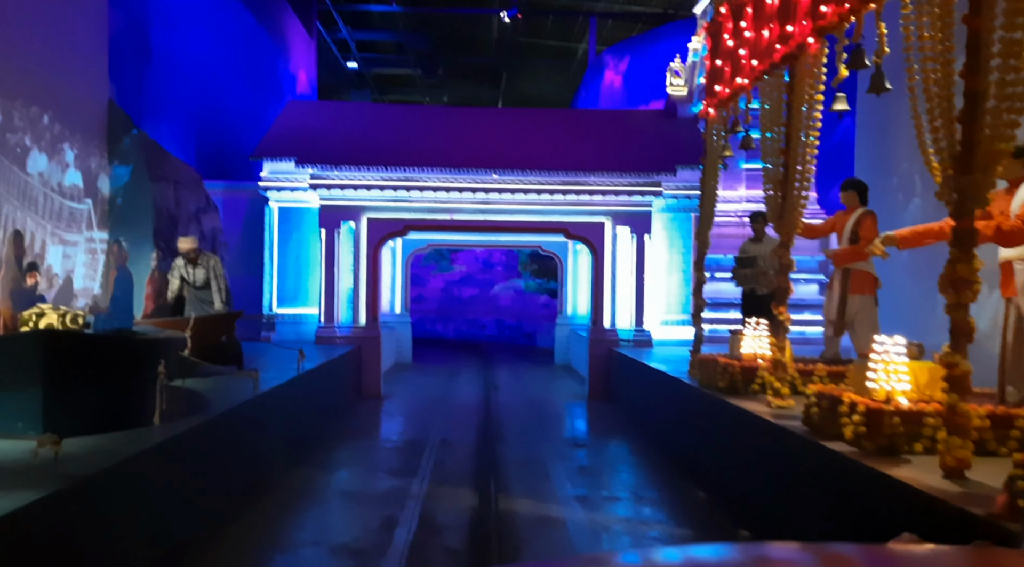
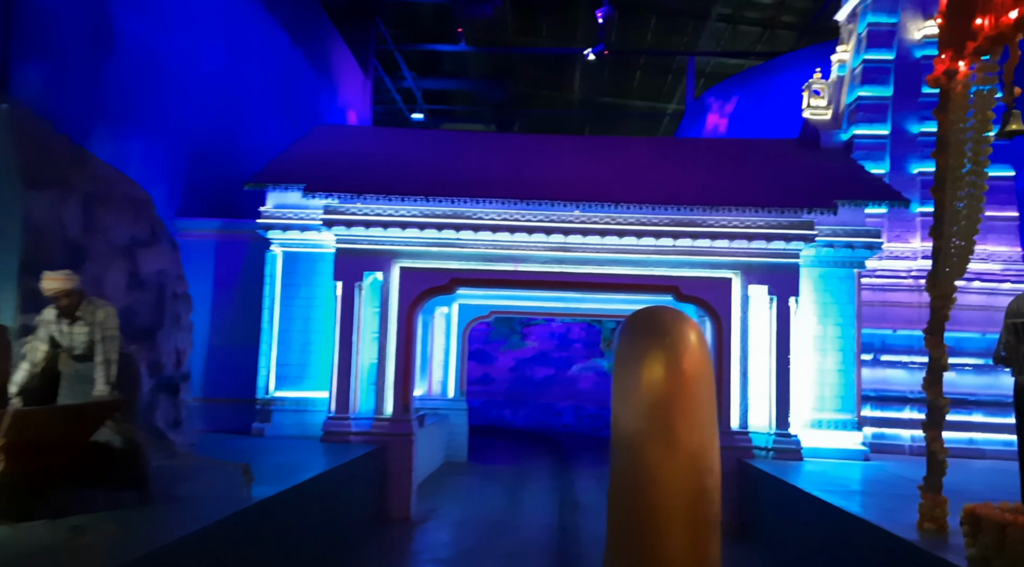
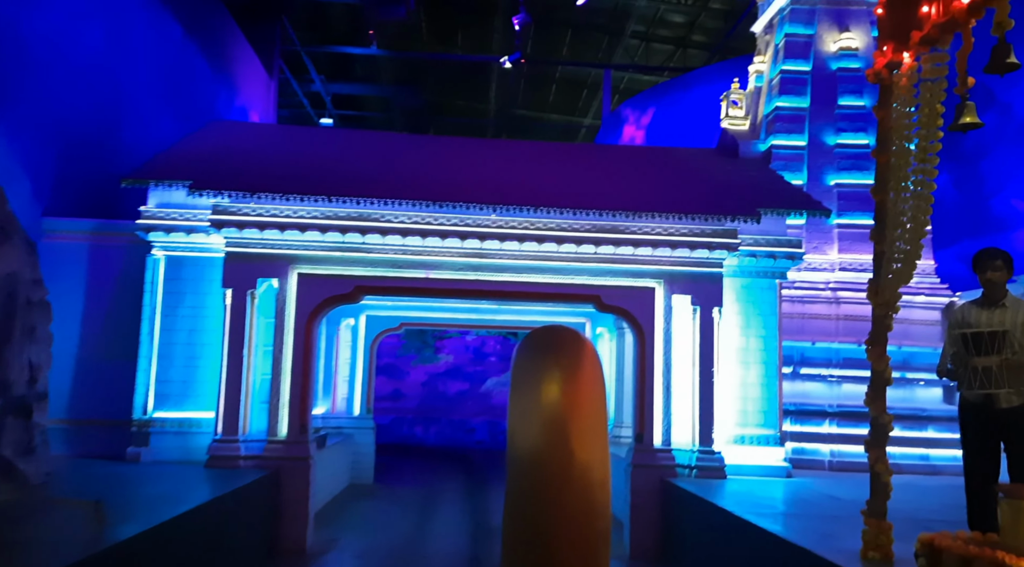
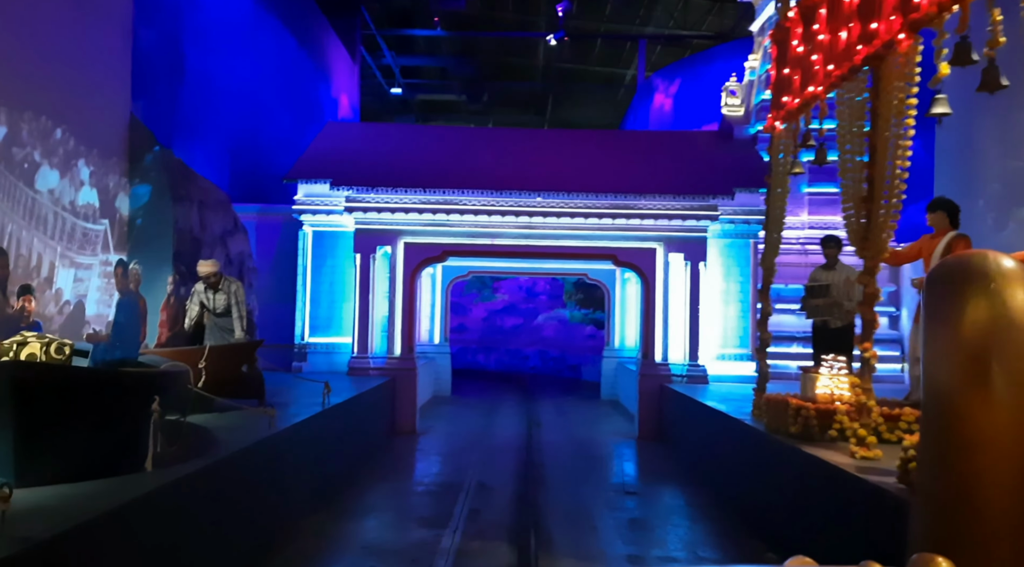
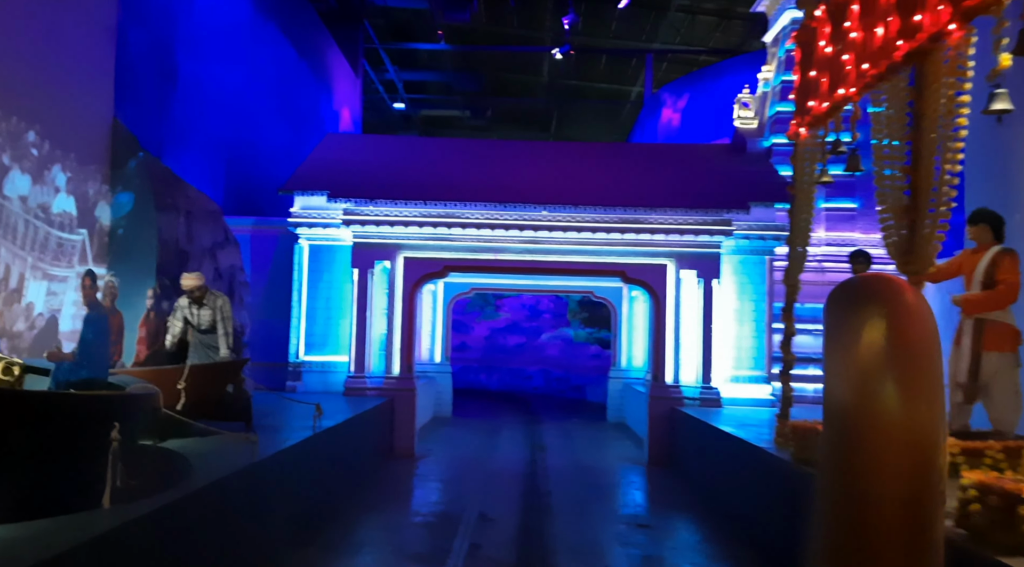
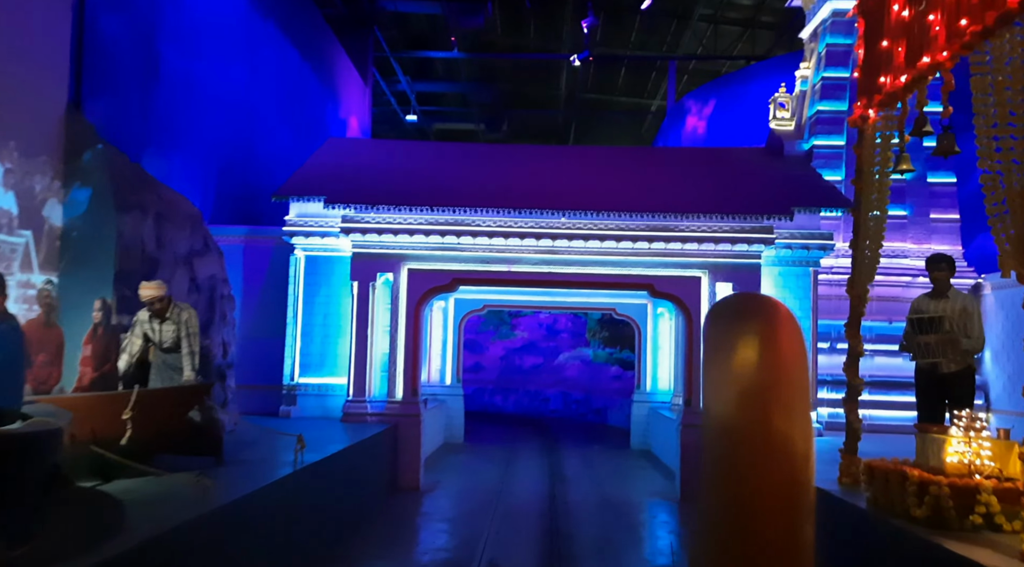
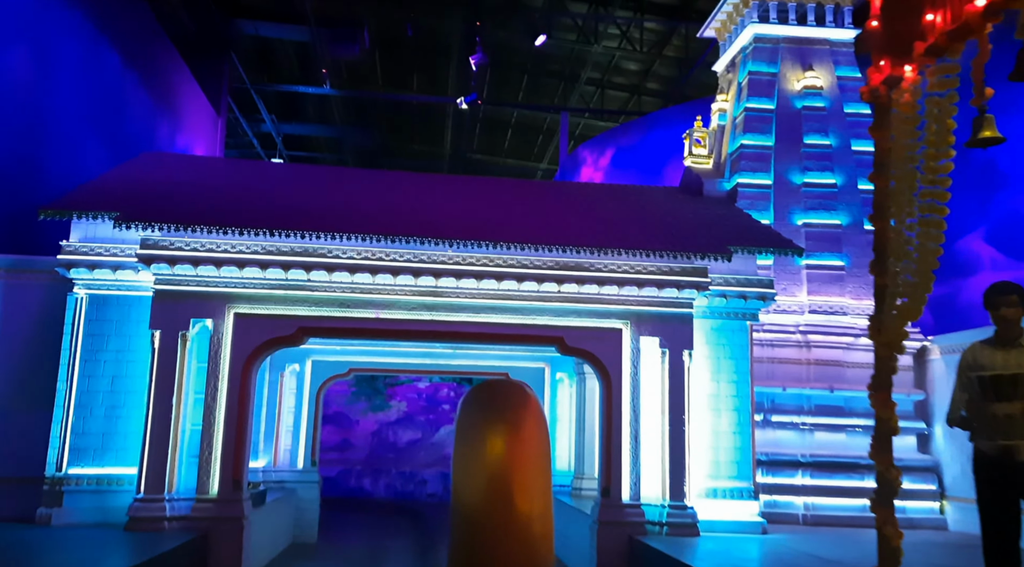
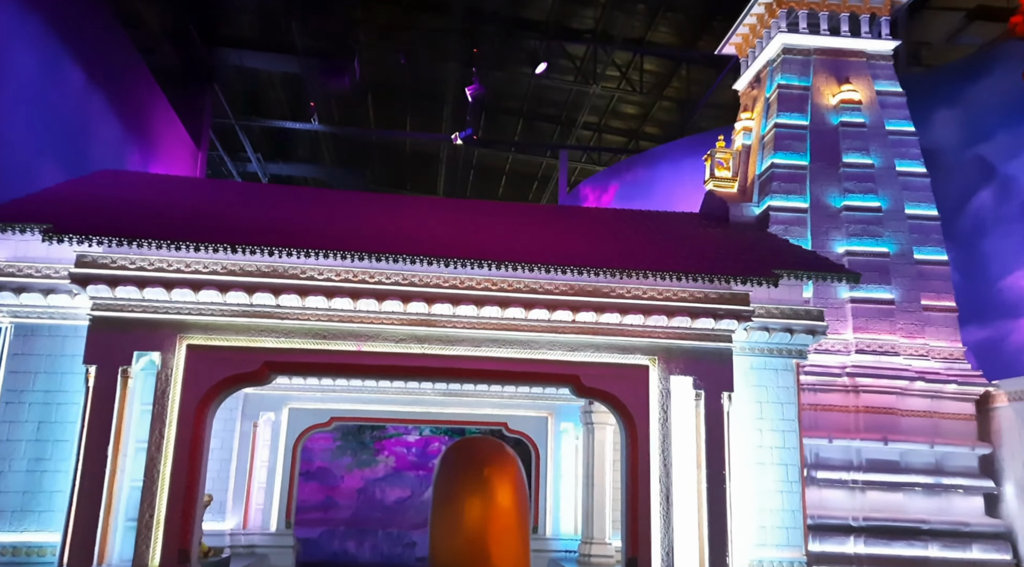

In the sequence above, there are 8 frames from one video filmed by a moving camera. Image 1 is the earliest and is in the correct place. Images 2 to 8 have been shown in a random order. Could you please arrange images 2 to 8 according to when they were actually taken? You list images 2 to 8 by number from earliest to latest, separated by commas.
4, 5, 6, 2, 3, 7, 8
